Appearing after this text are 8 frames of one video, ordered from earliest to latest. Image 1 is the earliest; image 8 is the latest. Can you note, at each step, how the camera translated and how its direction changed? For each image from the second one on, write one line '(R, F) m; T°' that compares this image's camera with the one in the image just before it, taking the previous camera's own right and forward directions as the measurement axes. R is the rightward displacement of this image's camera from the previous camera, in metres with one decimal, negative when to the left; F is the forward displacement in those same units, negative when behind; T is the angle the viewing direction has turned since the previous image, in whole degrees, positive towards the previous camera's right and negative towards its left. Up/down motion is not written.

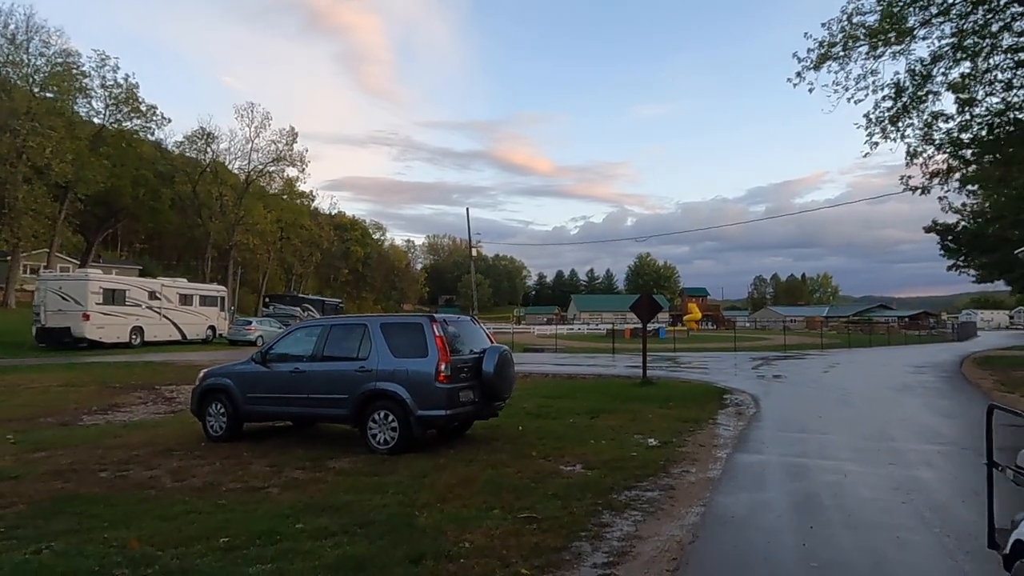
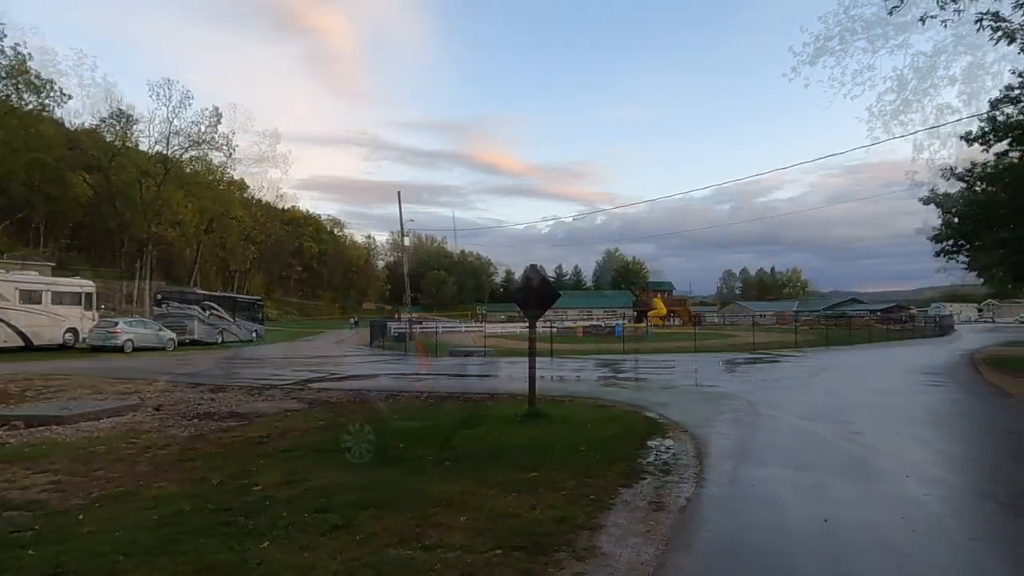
(-0.3, +0.3) m; +3°
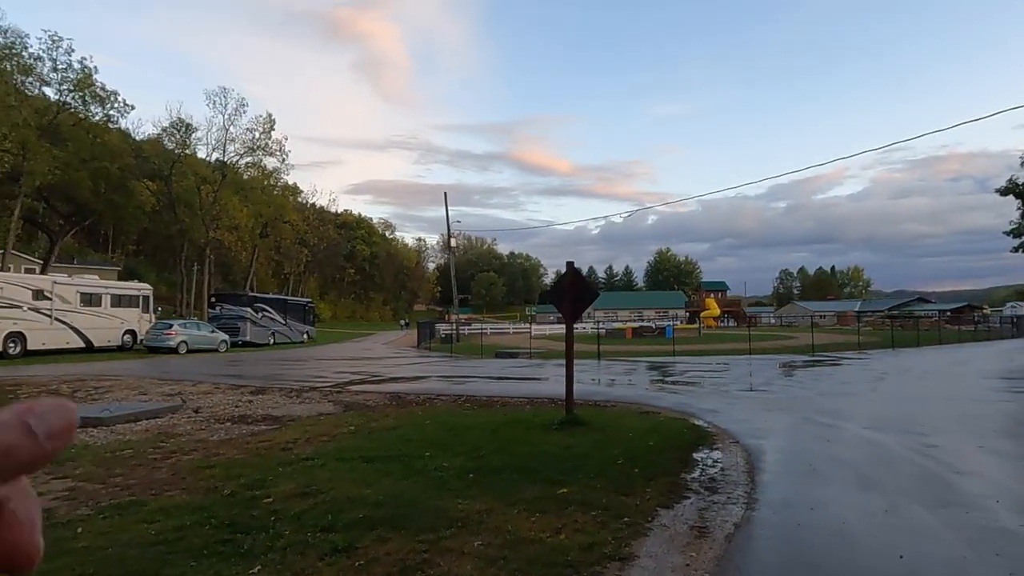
(+0.2, +0.7) m; -4°
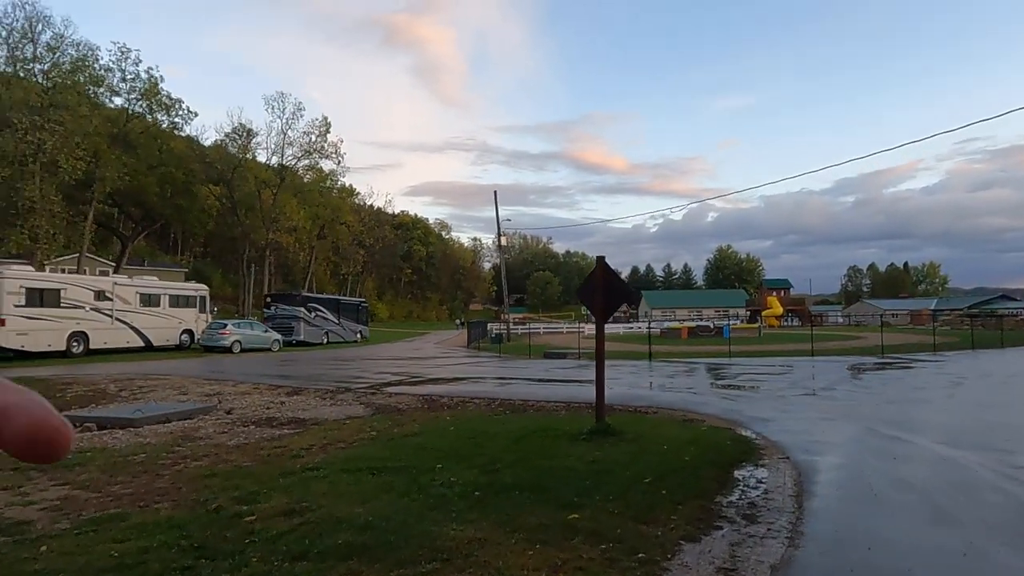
(+0.5, +0.8) m; -5°
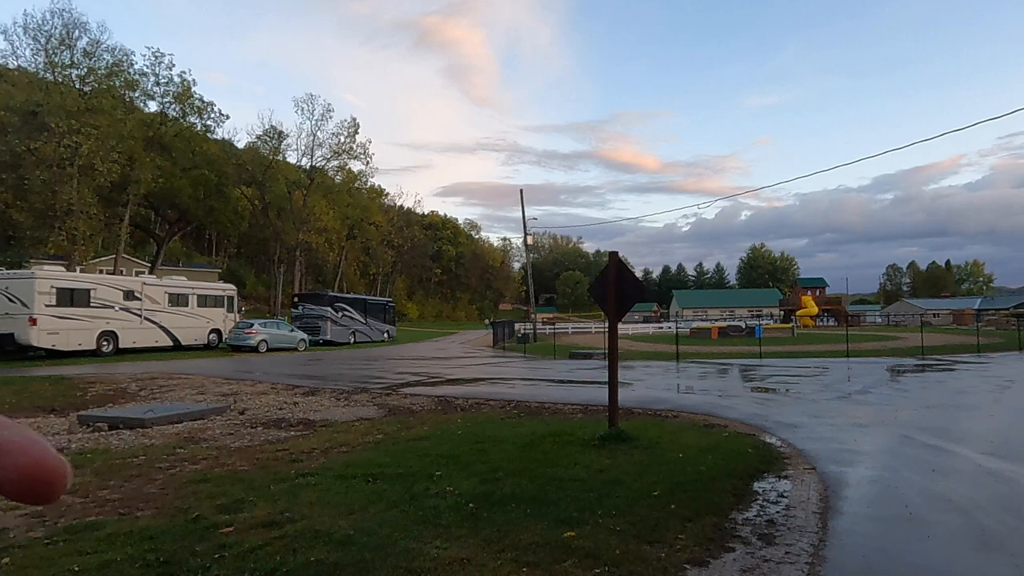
(+0.3, +0.5) m; -3°
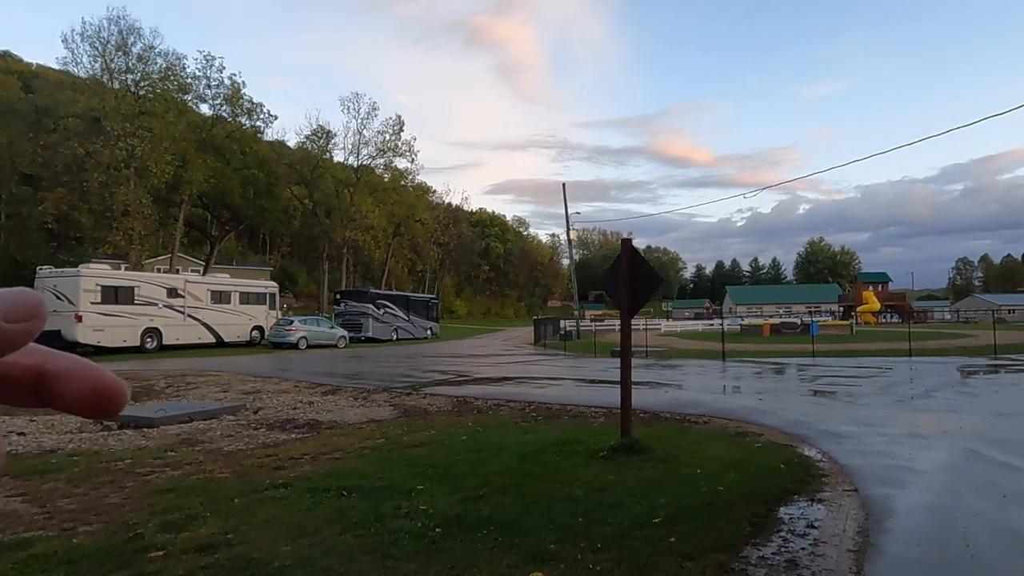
(+0.6, +0.9) m; -4°
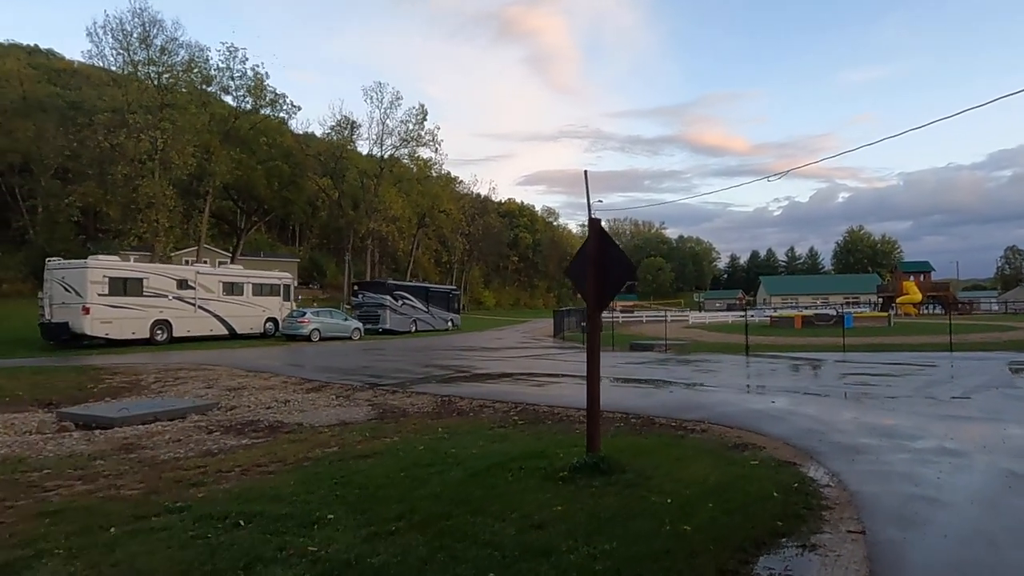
(+0.9, +1.3) m; -3°
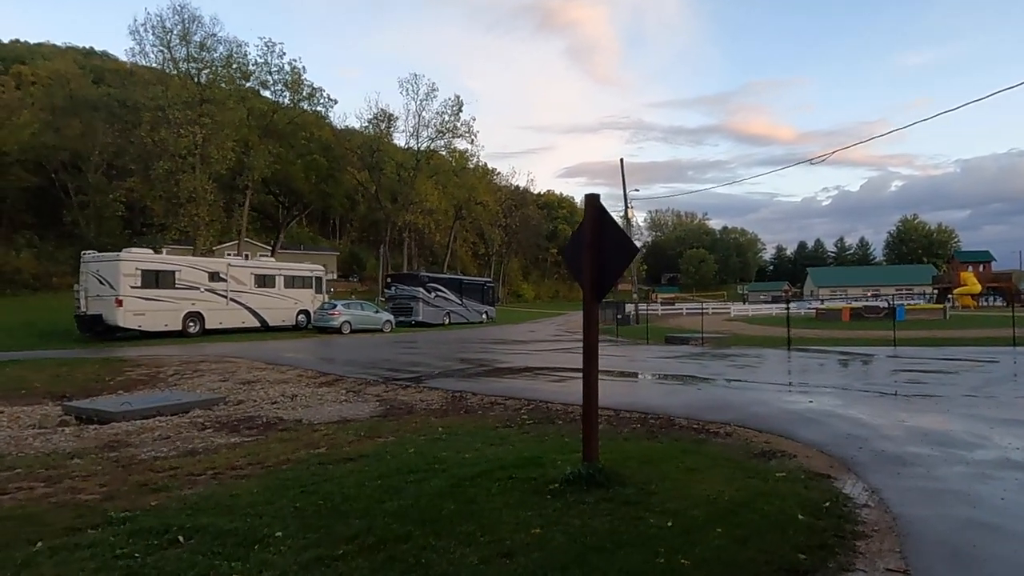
(+0.5, +0.9) m; -4°
